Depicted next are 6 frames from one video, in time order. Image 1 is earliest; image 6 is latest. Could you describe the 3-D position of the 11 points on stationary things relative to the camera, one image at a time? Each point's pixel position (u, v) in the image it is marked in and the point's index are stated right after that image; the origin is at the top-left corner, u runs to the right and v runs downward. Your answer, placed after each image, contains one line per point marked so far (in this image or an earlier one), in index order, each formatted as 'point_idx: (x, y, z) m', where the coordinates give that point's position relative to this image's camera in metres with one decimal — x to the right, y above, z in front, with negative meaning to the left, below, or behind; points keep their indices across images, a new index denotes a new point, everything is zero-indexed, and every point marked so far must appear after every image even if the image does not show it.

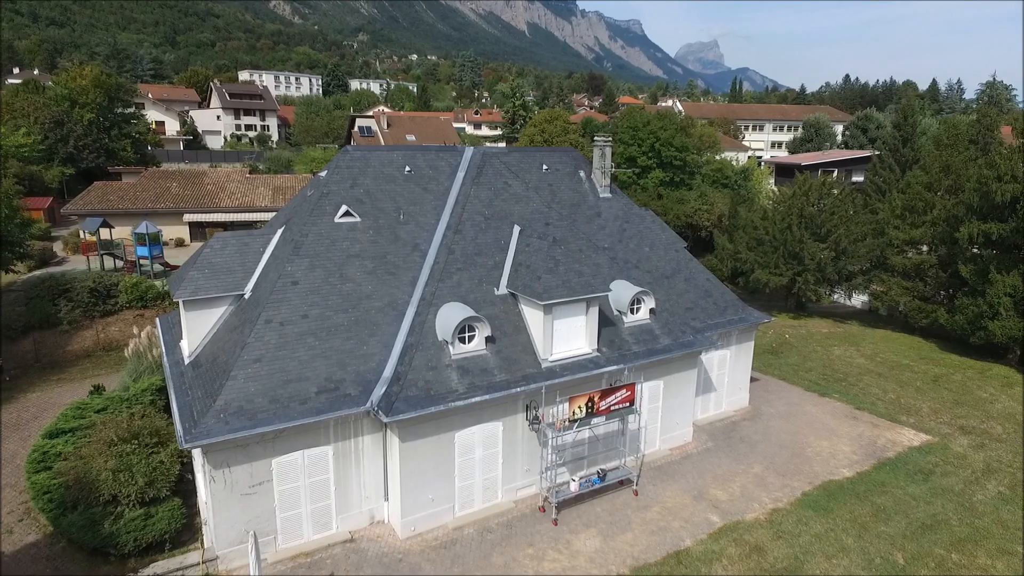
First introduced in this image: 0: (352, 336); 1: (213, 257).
0: (-4.4, -1.3, +15.9) m
1: (-8.7, +0.9, +16.9) m
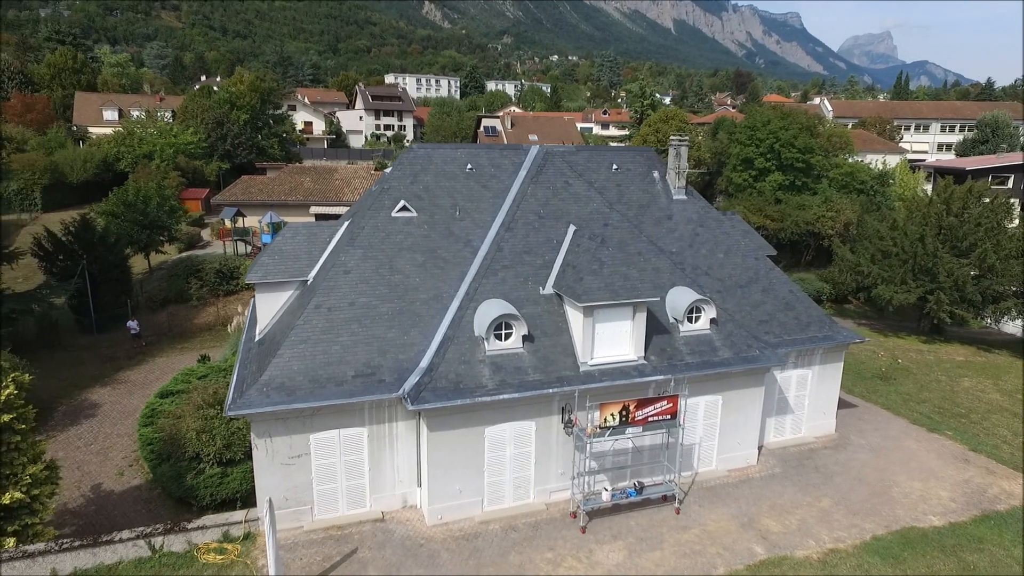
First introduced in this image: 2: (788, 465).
0: (-3.3, -1.1, +16.5) m
1: (-7.2, +1.4, +18.4) m
2: (+9.2, -6.0, +19.5) m
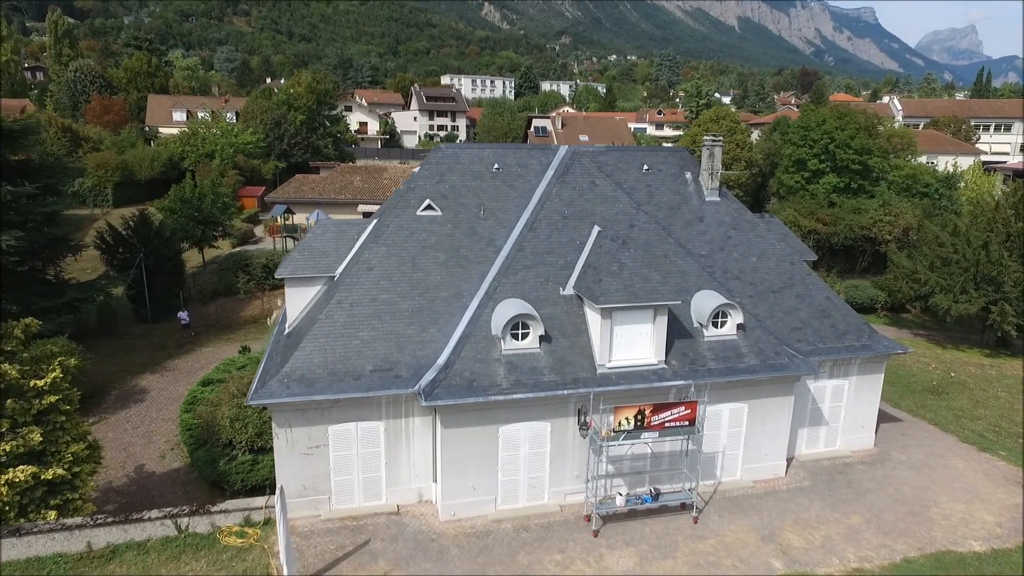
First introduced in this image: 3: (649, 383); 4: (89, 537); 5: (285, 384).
0: (-2.8, -1.0, +16.8) m
1: (-6.5, +1.5, +19.0) m
2: (+9.8, -6.2, +18.6) m
3: (+3.8, -2.6, +16.1) m
4: (-11.0, -6.4, +14.9) m
5: (-6.0, -2.5, +15.1) m
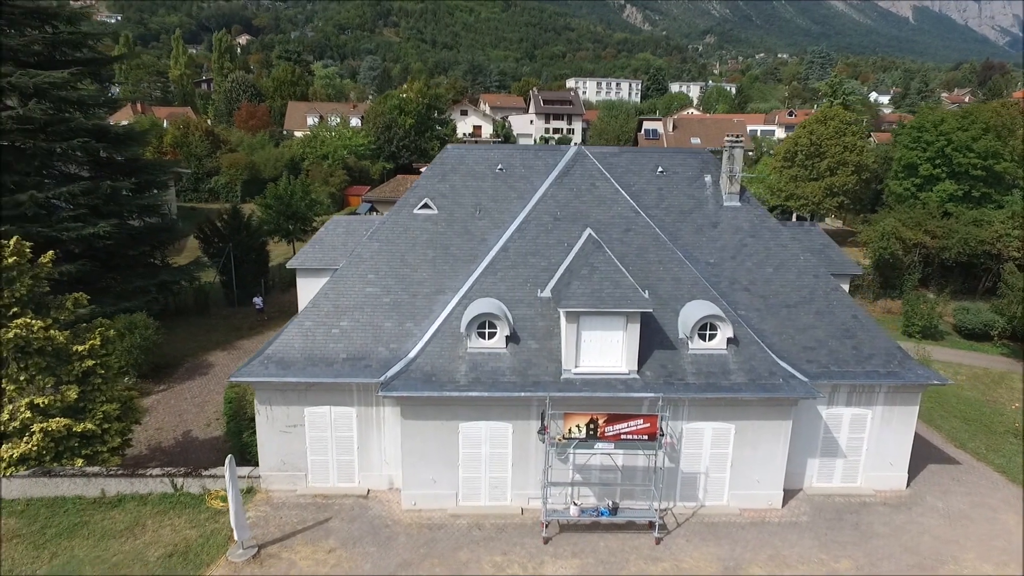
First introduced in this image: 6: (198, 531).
0: (-3.6, -0.8, +17.5) m
1: (-6.6, +1.8, +20.4) m
2: (+8.9, -6.6, +16.8) m
3: (+2.7, -2.8, +15.5) m
4: (-12.2, -5.9, +17.3) m
5: (-7.0, -2.2, +16.5) m
6: (-8.5, -6.6, +15.6) m
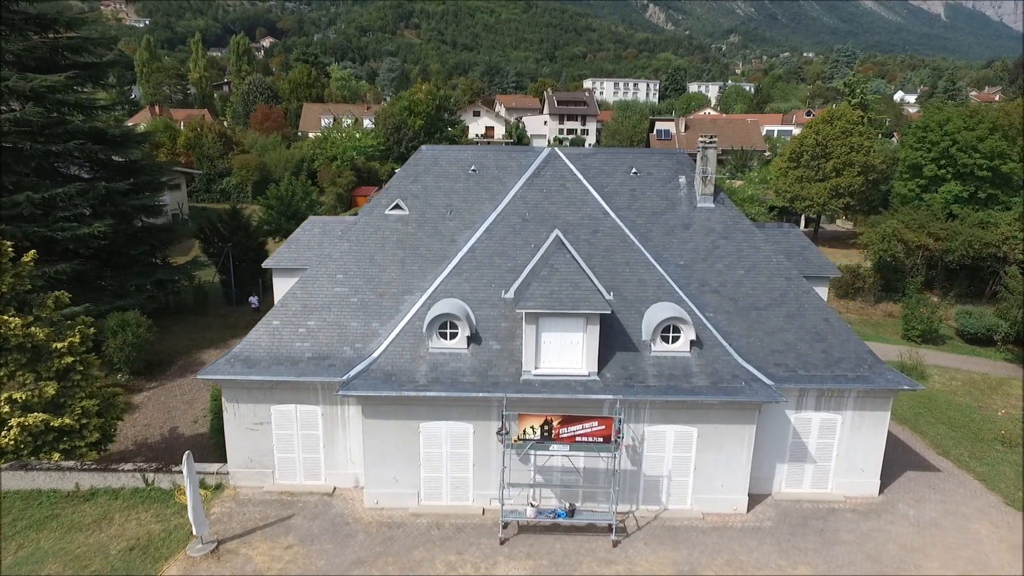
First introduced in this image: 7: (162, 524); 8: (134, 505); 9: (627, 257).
0: (-4.6, -0.8, +17.7) m
1: (-7.5, +1.8, +20.6) m
2: (+7.8, -6.7, +16.6) m
3: (+1.6, -2.8, +15.5) m
4: (-13.2, -5.8, +17.7) m
5: (-8.1, -2.2, +16.7) m
6: (-9.6, -6.5, +15.9) m
7: (-9.6, -6.5, +16.0) m
8: (-11.0, -6.4, +16.9) m
9: (+3.6, +1.0, +17.9) m
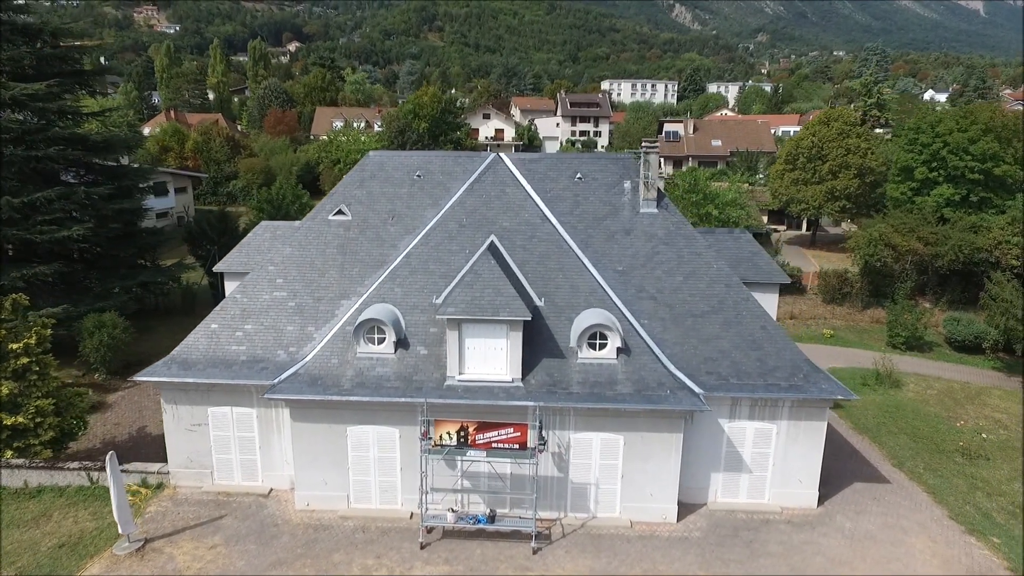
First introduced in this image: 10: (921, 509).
0: (-6.6, -1.0, +17.9) m
1: (-9.4, +1.7, +21.0) m
2: (+5.7, -6.9, +16.4) m
3: (-0.5, -3.0, +15.6) m
4: (-15.3, -5.9, +18.2) m
5: (-10.2, -2.3, +17.1) m
6: (-11.7, -6.6, +16.3) m
7: (-11.7, -6.6, +16.4) m
8: (-13.1, -6.5, +17.4) m
9: (+1.6, +0.8, +17.9) m
10: (+12.7, -6.8, +18.1) m
